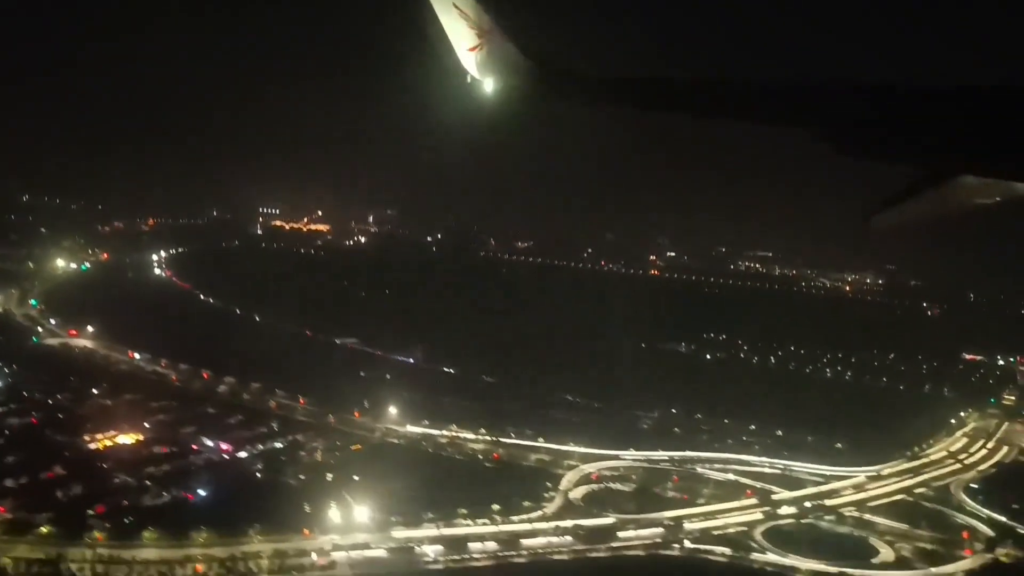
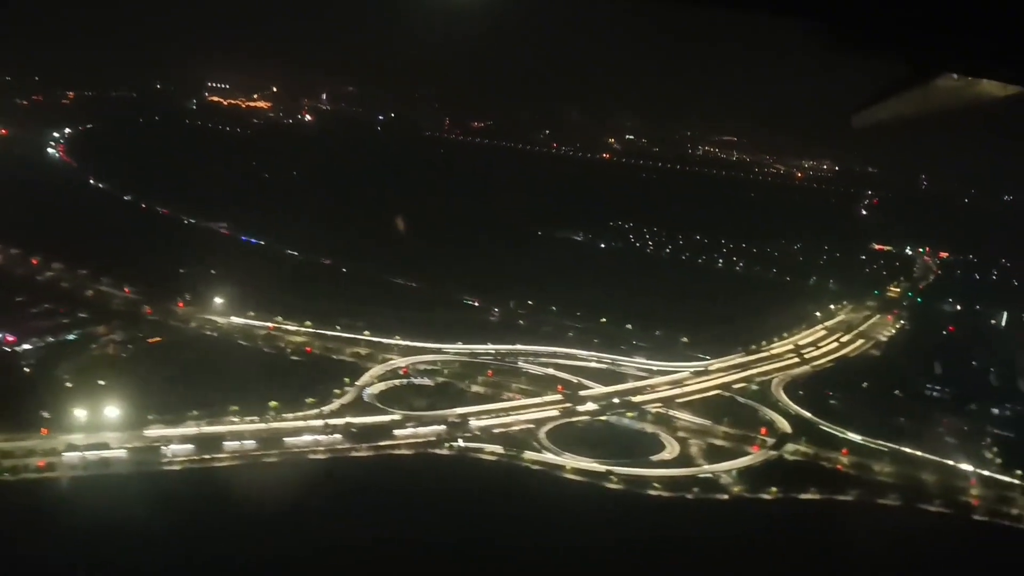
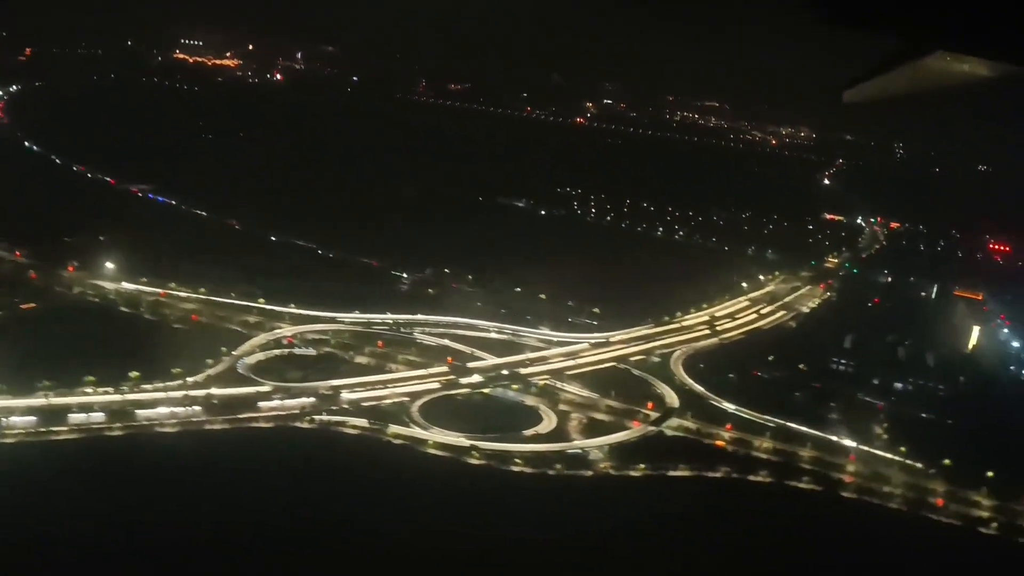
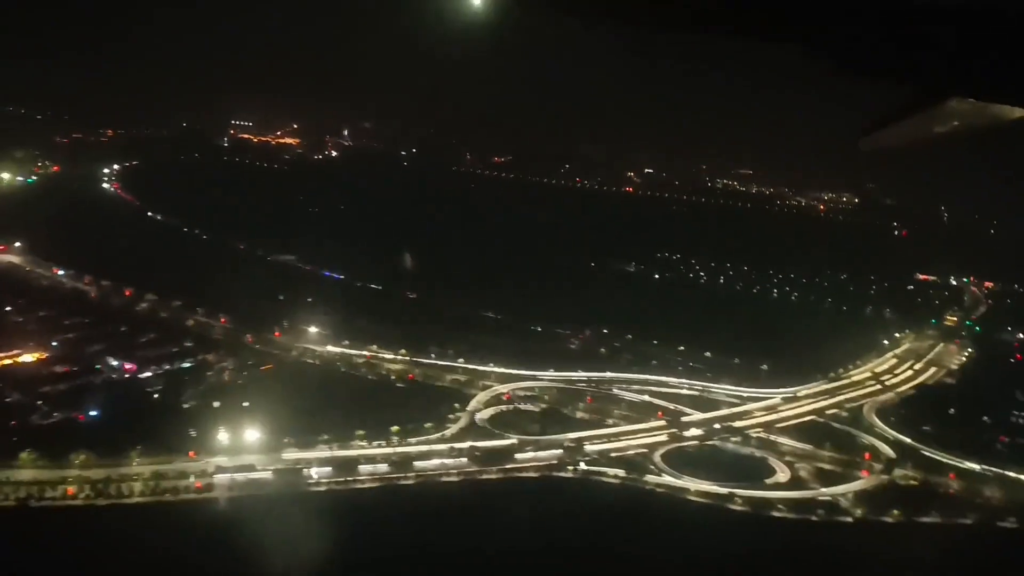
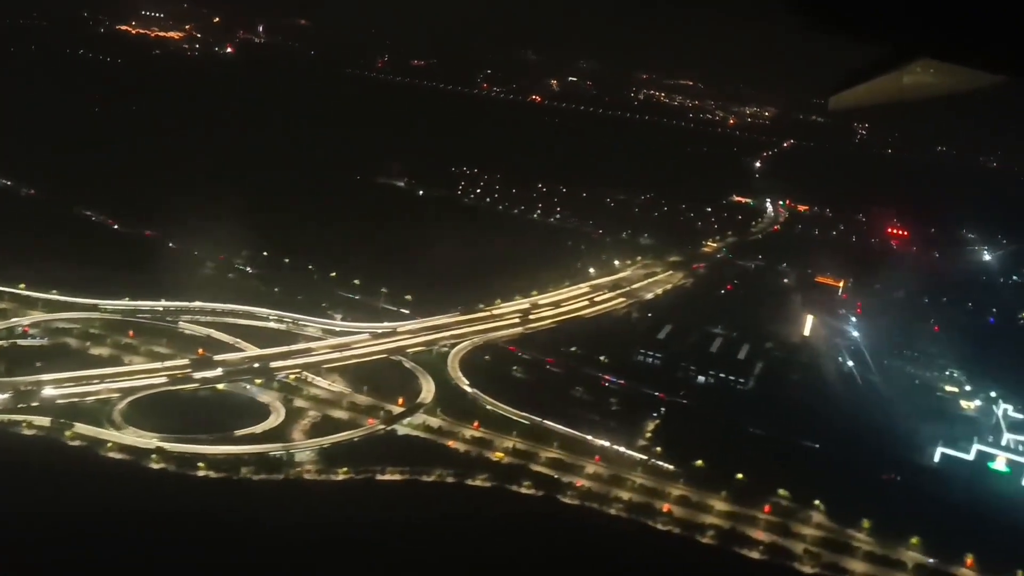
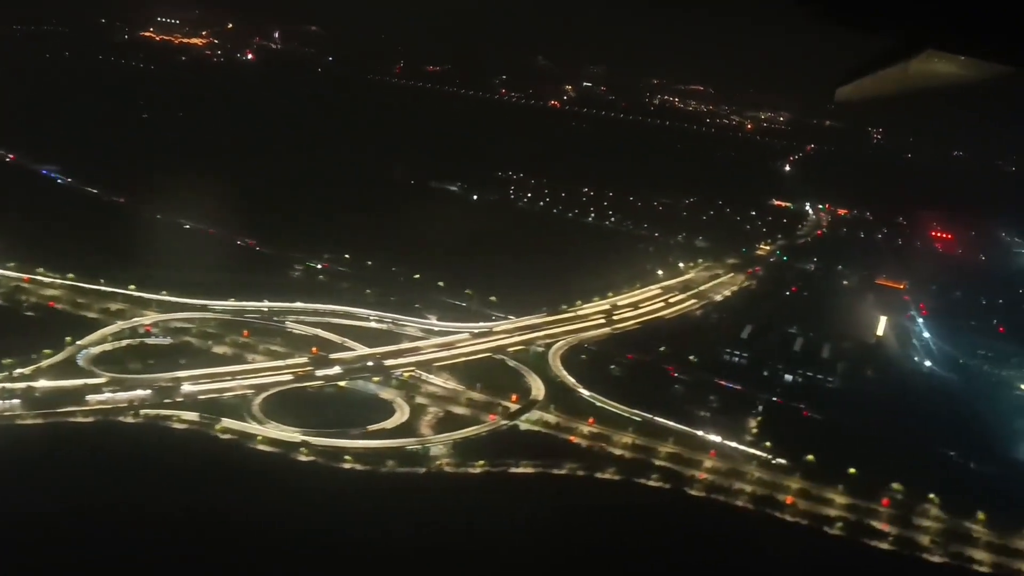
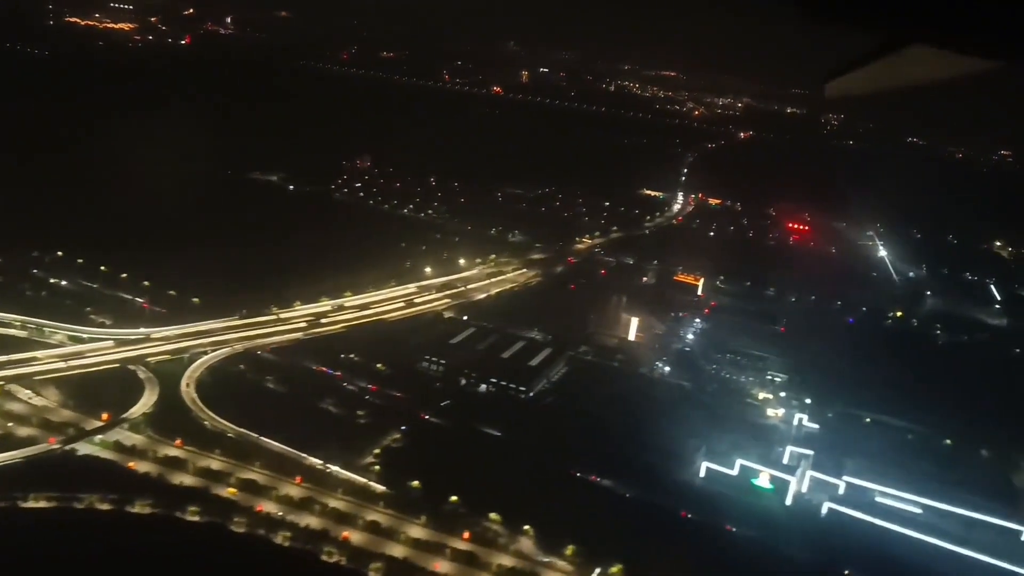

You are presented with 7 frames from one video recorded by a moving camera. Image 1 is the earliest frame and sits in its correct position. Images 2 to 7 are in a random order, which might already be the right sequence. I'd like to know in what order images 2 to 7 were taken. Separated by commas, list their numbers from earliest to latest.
4, 2, 3, 6, 5, 7
